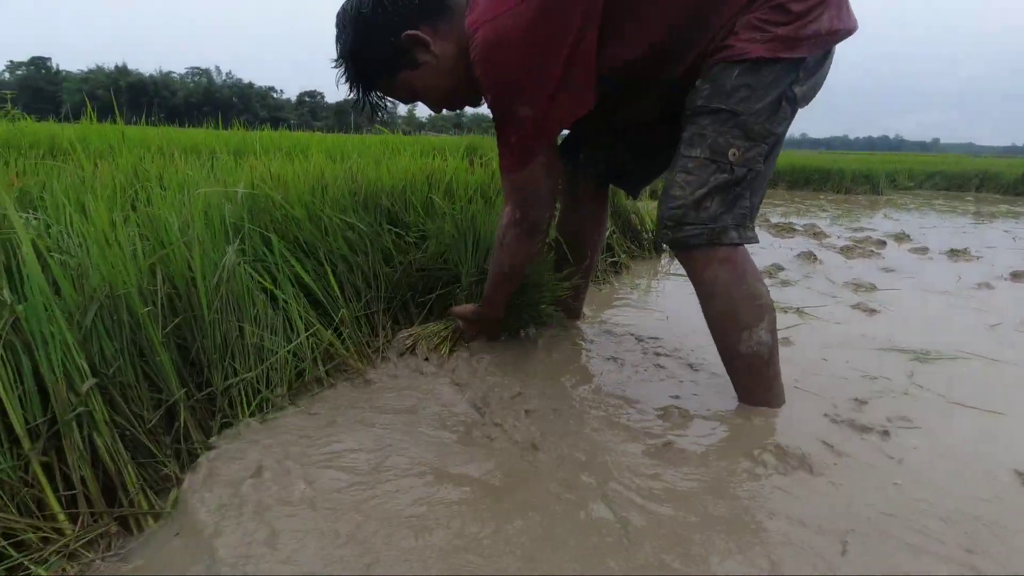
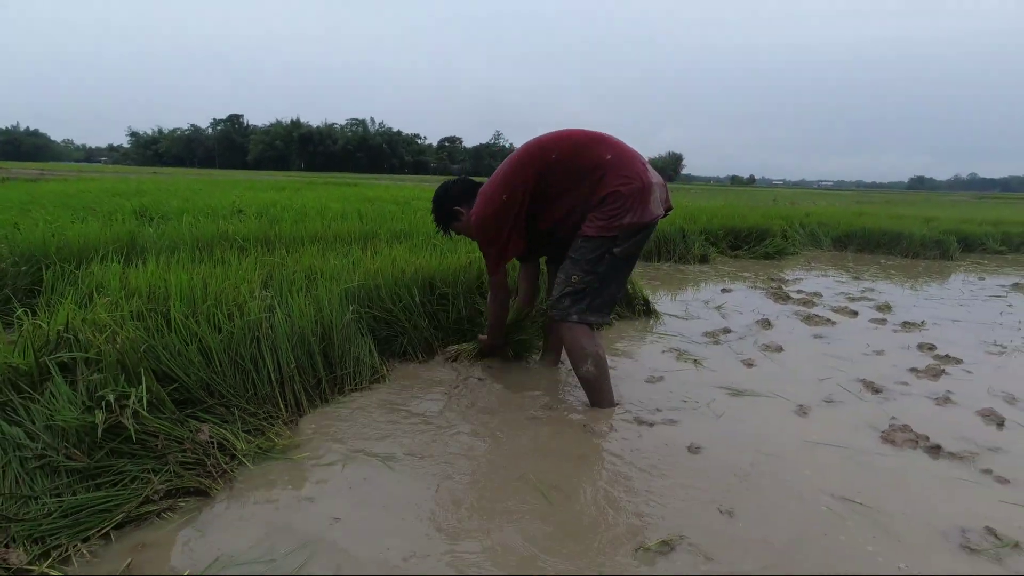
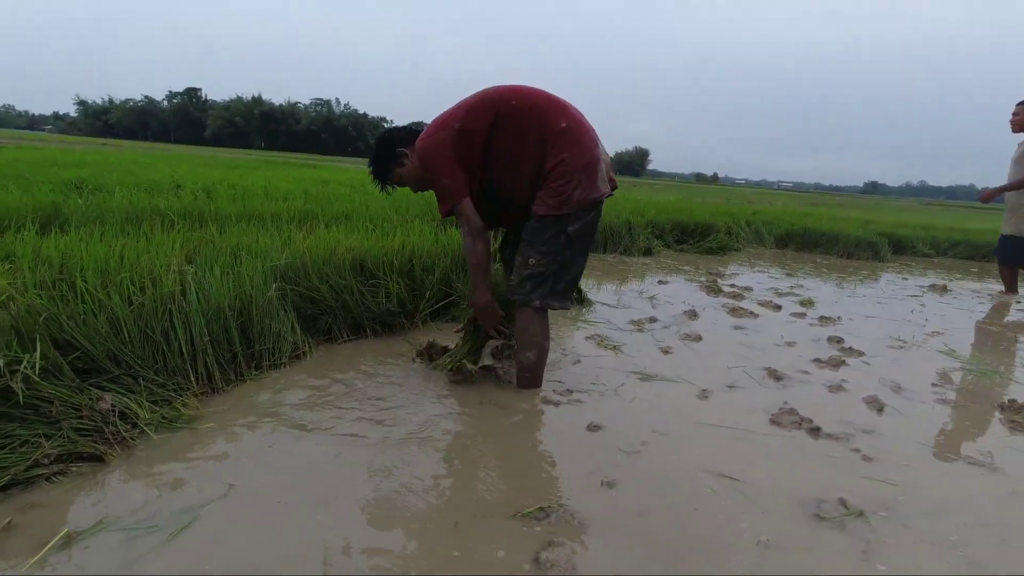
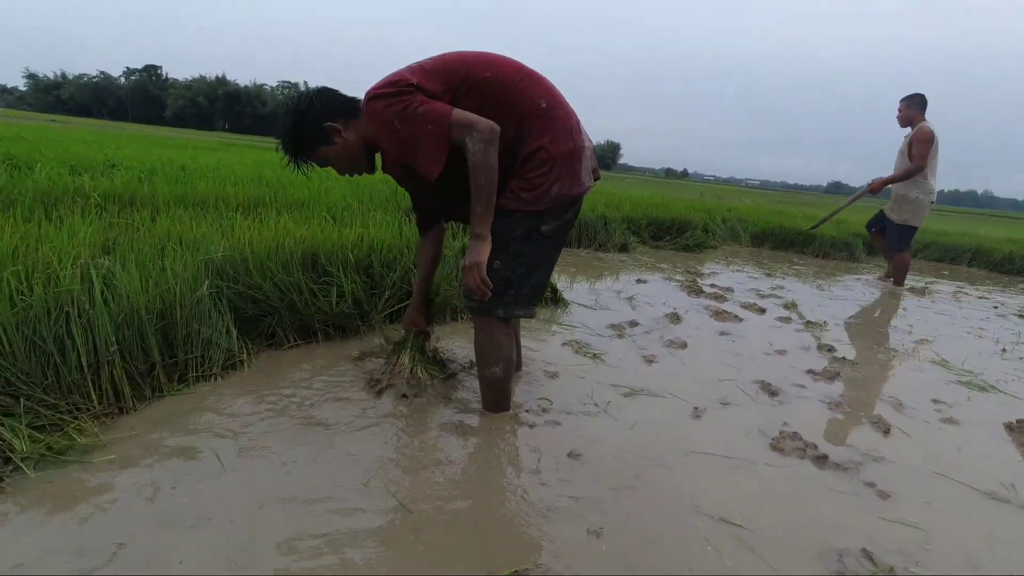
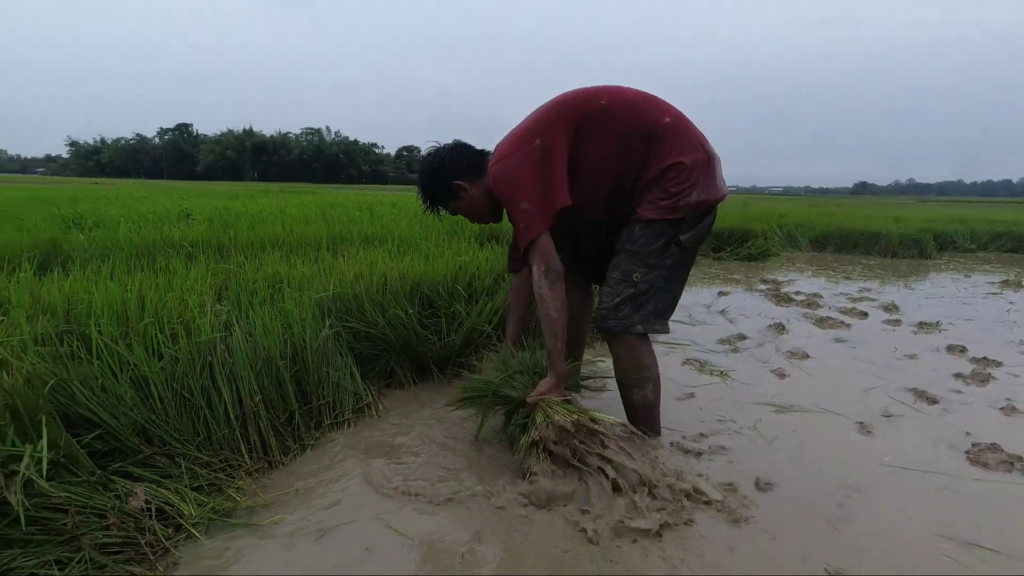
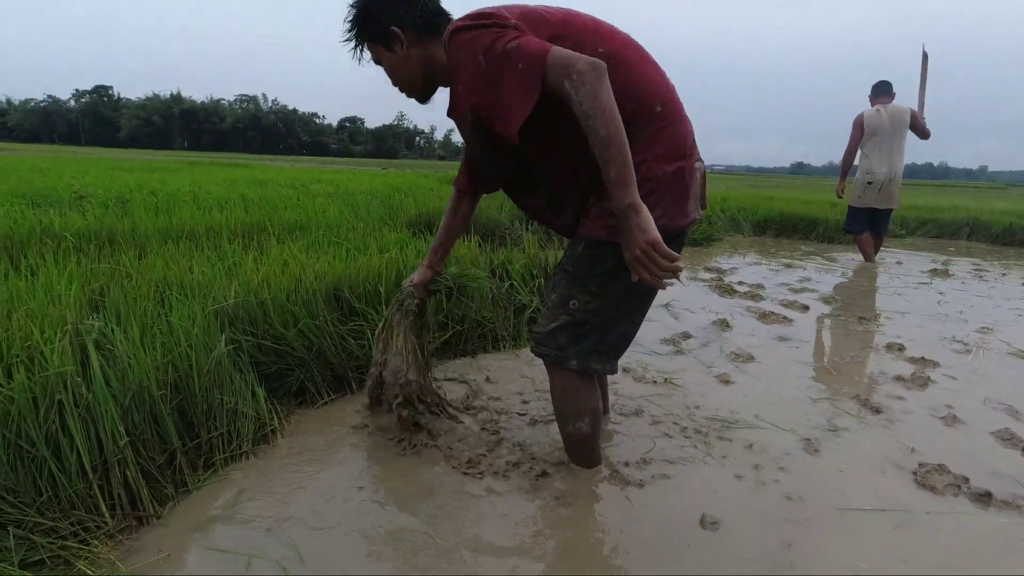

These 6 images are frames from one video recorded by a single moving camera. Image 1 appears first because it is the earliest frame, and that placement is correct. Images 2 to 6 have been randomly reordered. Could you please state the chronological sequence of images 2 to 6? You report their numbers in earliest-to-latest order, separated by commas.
5, 2, 3, 4, 6
